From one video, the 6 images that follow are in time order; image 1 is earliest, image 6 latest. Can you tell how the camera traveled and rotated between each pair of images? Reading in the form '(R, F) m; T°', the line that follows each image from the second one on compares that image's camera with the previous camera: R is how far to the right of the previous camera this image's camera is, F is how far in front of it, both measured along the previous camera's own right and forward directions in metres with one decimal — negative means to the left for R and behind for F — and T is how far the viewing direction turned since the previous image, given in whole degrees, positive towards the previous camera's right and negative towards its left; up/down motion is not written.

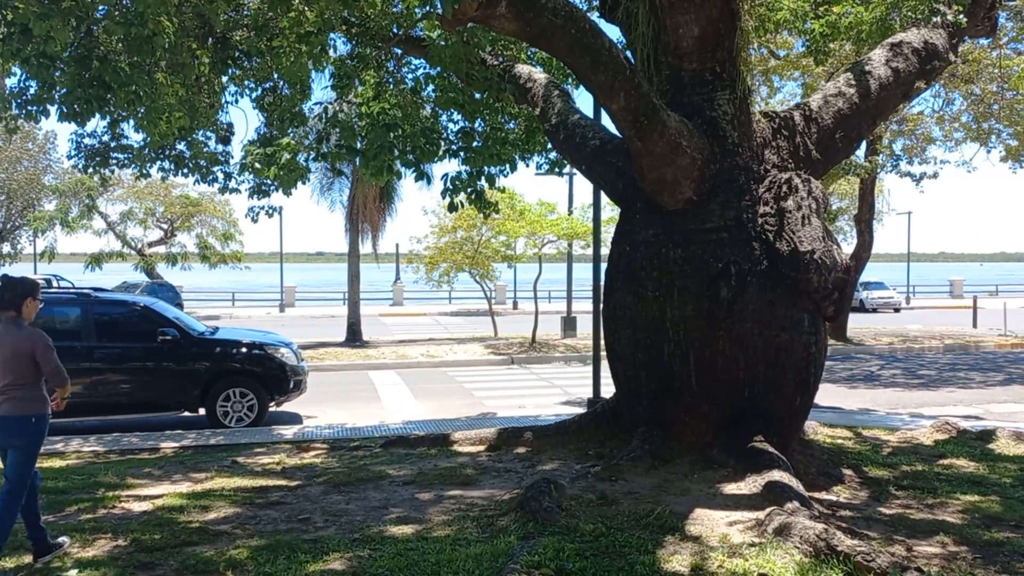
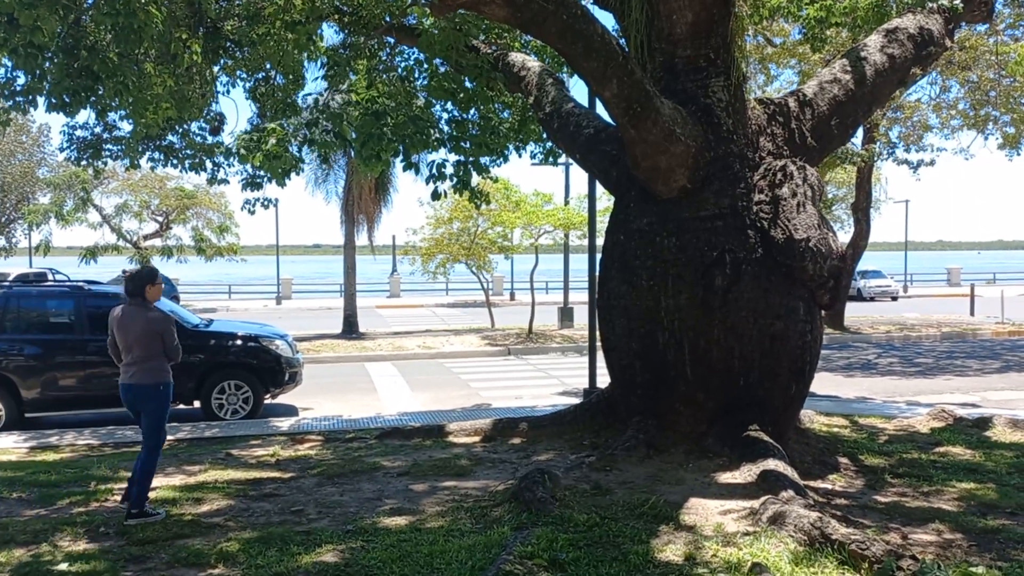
(0.0, 0.0) m; 0°
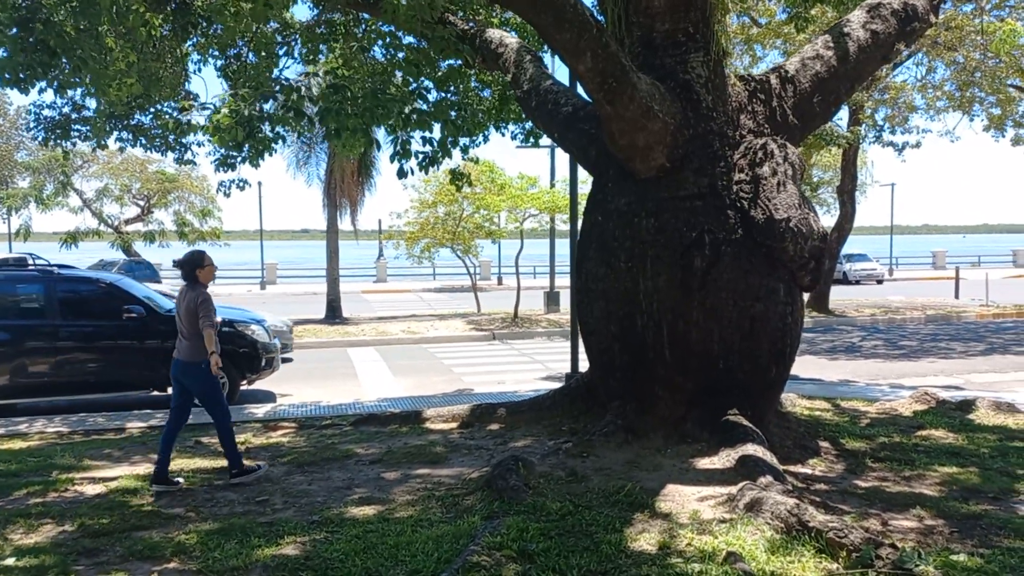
(+0.1, +0.2) m; +1°
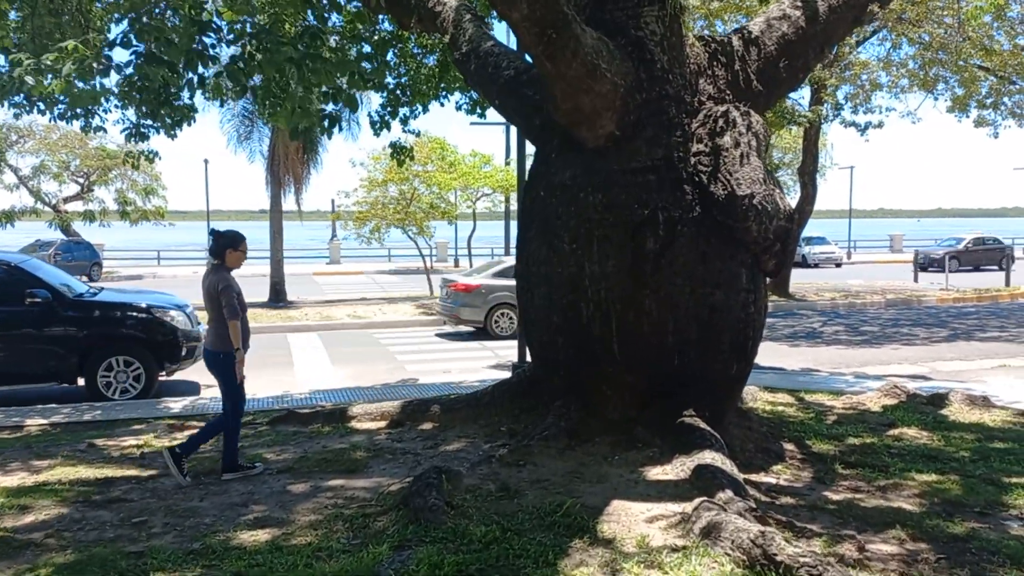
(+0.2, +0.7) m; +3°
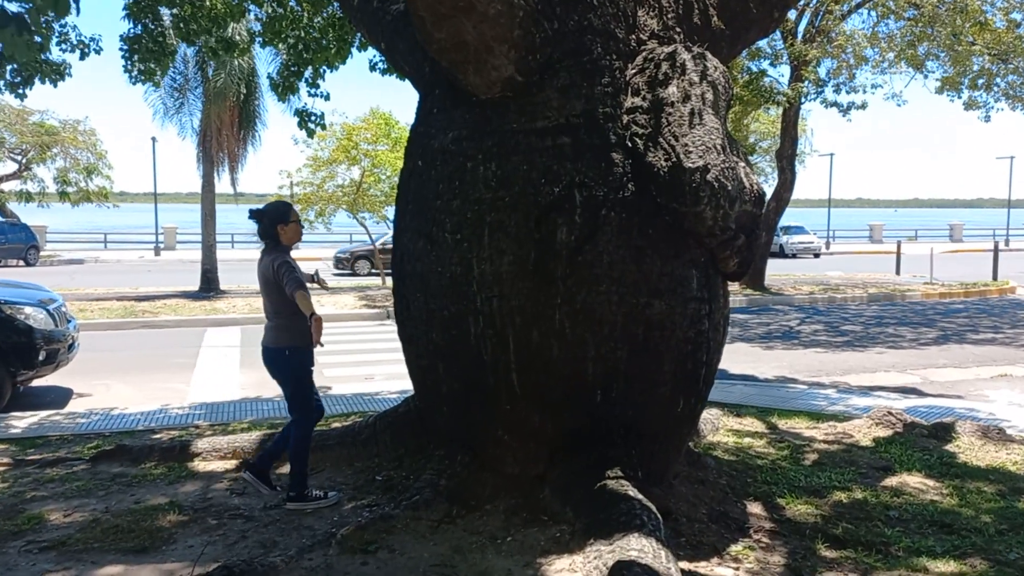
(+0.5, +1.5) m; +1°
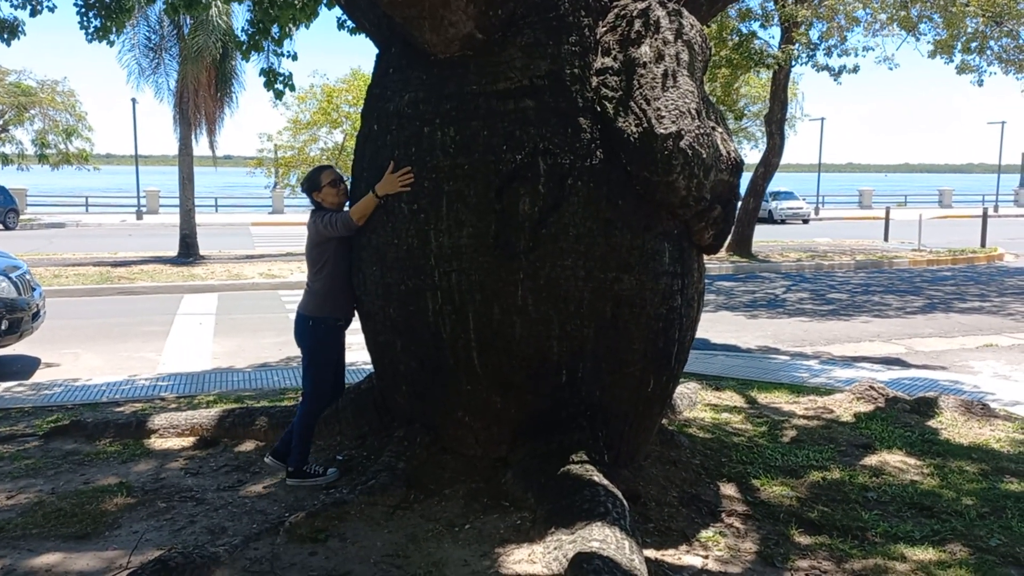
(+0.1, +0.2) m; +1°
